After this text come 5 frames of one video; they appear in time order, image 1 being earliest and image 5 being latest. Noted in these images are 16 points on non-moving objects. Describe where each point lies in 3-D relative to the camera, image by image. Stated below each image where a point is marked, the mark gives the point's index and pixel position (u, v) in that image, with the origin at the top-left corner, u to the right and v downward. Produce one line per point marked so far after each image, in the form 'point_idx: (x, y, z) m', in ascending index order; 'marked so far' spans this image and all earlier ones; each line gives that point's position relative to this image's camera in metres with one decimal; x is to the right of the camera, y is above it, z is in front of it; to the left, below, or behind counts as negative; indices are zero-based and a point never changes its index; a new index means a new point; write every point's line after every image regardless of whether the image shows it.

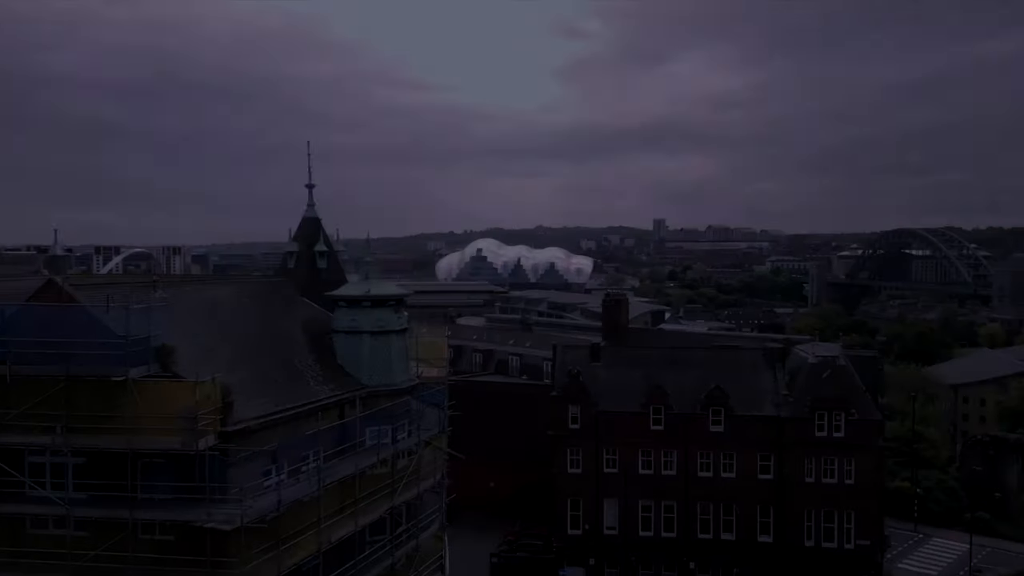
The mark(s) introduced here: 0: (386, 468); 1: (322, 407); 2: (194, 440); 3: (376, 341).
0: (-2.6, -3.7, +14.8) m
1: (-3.6, -2.2, +13.5) m
2: (-4.7, -2.3, +10.8) m
3: (-2.8, -1.1, +15.0) m
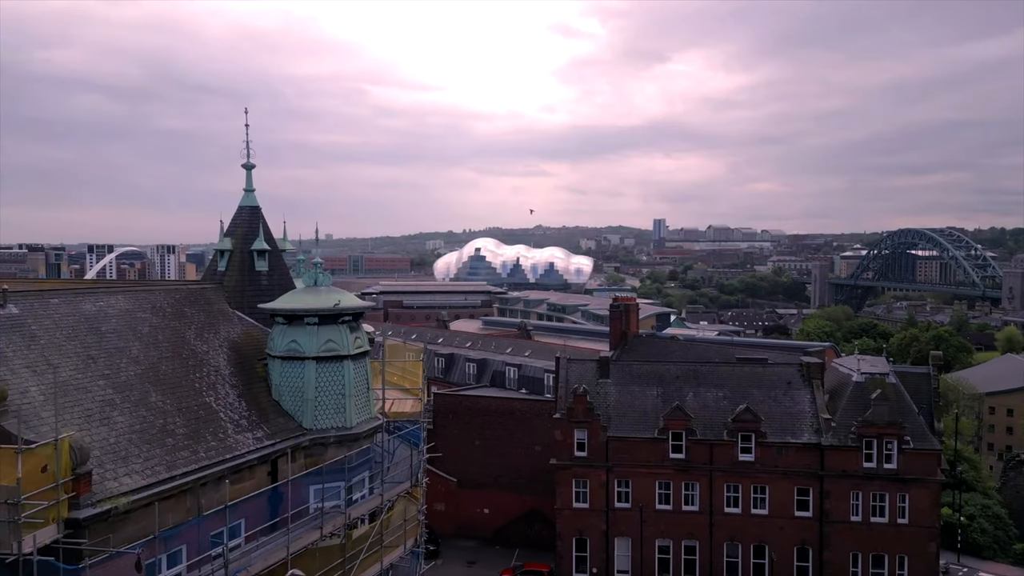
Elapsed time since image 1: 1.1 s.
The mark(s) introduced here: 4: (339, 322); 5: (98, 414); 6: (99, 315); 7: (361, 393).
0: (-2.7, -3.9, +11.1) m
1: (-3.7, -2.4, +9.8) m
2: (-4.8, -2.4, +7.0) m
3: (-2.9, -1.3, +11.2) m
4: (-2.7, -0.5, +11.4) m
5: (-5.1, -1.6, +8.9) m
6: (-5.9, -0.4, +10.4) m
7: (-2.5, -1.7, +11.7) m
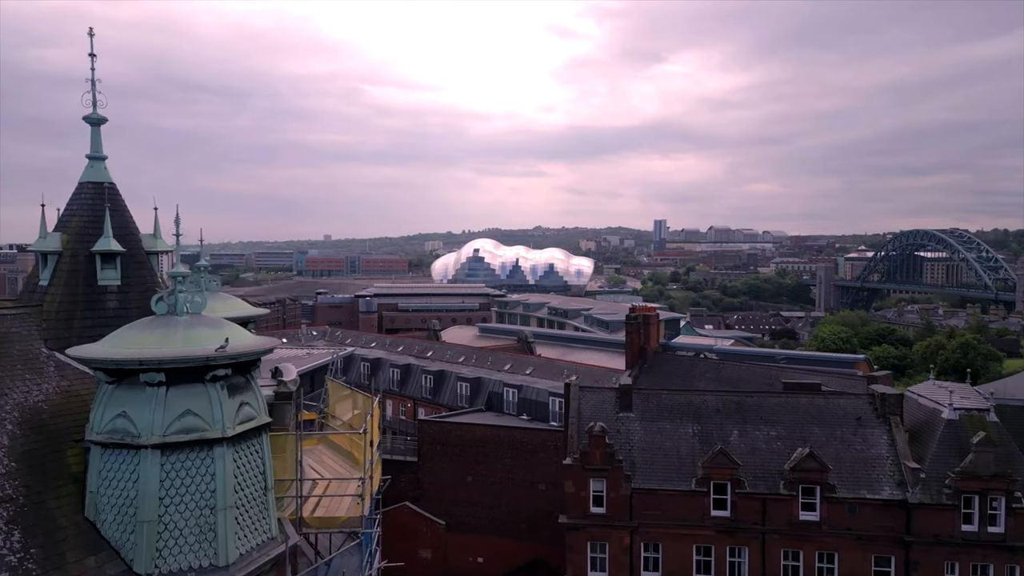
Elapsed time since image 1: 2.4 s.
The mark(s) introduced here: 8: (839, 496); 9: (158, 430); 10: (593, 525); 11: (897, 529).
0: (-2.7, -4.2, +6.2) m
1: (-3.7, -2.7, +4.9) m
2: (-4.8, -2.7, +2.1) m
3: (-3.0, -1.5, +6.3) m
4: (-2.8, -0.8, +6.5) m
5: (-5.1, -1.8, +4.0) m
6: (-5.9, -0.6, +5.4) m
7: (-2.5, -2.0, +6.8) m
8: (+8.0, -5.1, +17.7) m
9: (-3.0, -1.2, +6.3) m
10: (+2.0, -6.0, +18.3) m
11: (+9.3, -5.8, +17.5) m
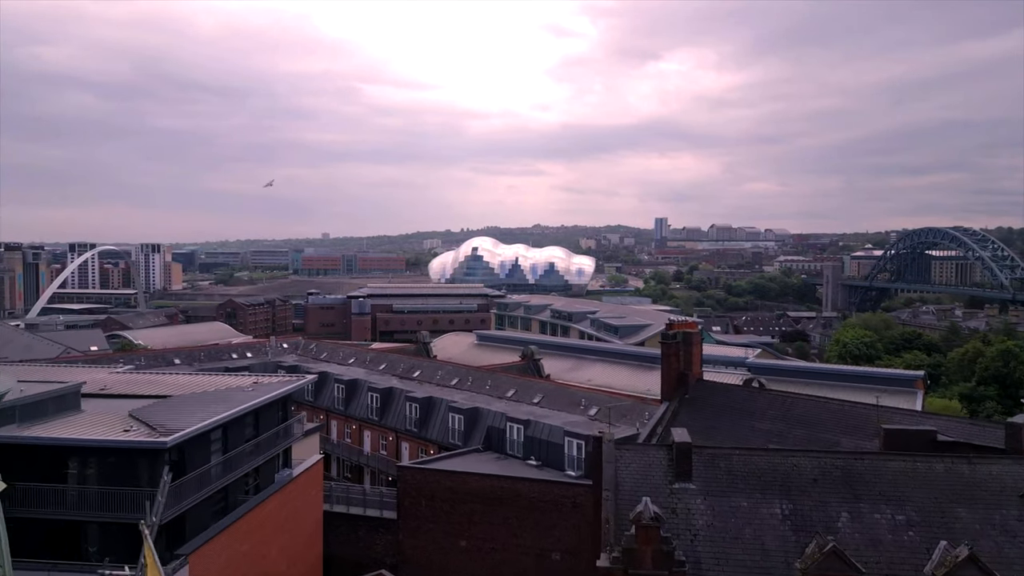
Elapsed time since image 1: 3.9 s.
0: (-2.5, -4.5, +0.2) m
1: (-3.5, -3.0, -1.1) m
2: (-4.7, -3.1, -3.8) m
3: (-2.8, -1.9, +0.4) m
4: (-2.6, -1.2, +0.6) m
5: (-4.9, -2.2, -1.9) m
6: (-5.7, -1.0, -0.5) m
7: (-2.3, -2.3, +0.9) m
8: (+8.2, -5.4, +11.8) m
9: (-2.9, -1.6, +0.3) m
10: (+2.2, -6.3, +12.4) m
11: (+9.5, -6.1, +11.6) m
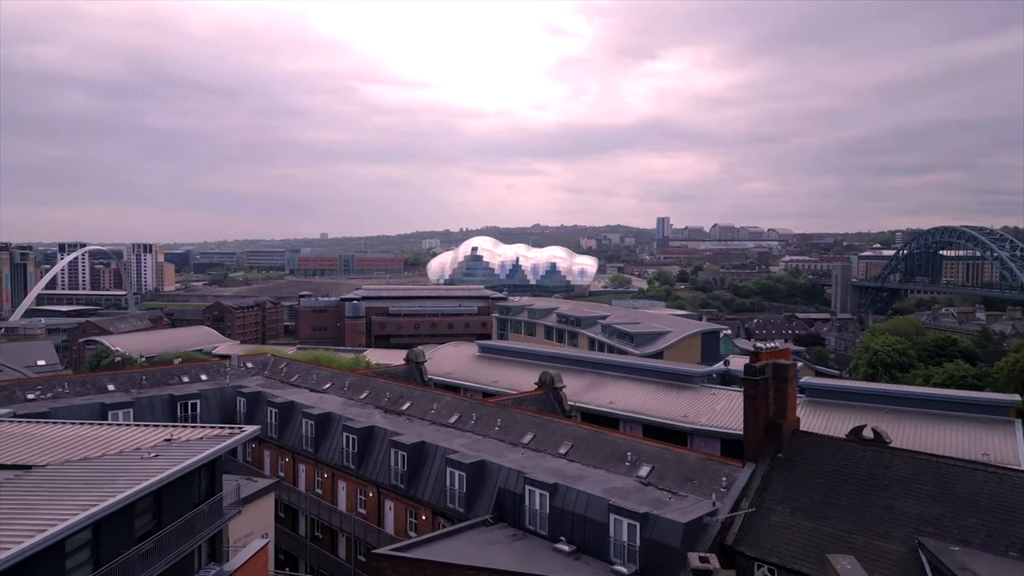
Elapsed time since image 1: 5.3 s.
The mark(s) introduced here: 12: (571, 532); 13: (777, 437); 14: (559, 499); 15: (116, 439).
0: (-2.0, -4.8, -6.1) m
1: (-3.0, -3.3, -7.4) m
2: (-4.1, -3.4, -10.1) m
3: (-2.3, -2.2, -5.9) m
4: (-2.1, -1.5, -5.7) m
5: (-4.4, -2.5, -8.2) m
6: (-5.2, -1.3, -6.8) m
7: (-1.8, -2.7, -5.4) m
8: (+8.7, -5.7, +5.5) m
9: (-2.3, -1.9, -6.0) m
10: (+2.7, -6.6, +6.1) m
11: (+10.0, -6.5, +5.3) m
12: (+1.3, -5.4, +16.0) m
13: (+5.7, -3.2, +15.4) m
14: (+1.1, -4.7, +16.3) m
15: (-8.2, -3.1, +15.0) m
